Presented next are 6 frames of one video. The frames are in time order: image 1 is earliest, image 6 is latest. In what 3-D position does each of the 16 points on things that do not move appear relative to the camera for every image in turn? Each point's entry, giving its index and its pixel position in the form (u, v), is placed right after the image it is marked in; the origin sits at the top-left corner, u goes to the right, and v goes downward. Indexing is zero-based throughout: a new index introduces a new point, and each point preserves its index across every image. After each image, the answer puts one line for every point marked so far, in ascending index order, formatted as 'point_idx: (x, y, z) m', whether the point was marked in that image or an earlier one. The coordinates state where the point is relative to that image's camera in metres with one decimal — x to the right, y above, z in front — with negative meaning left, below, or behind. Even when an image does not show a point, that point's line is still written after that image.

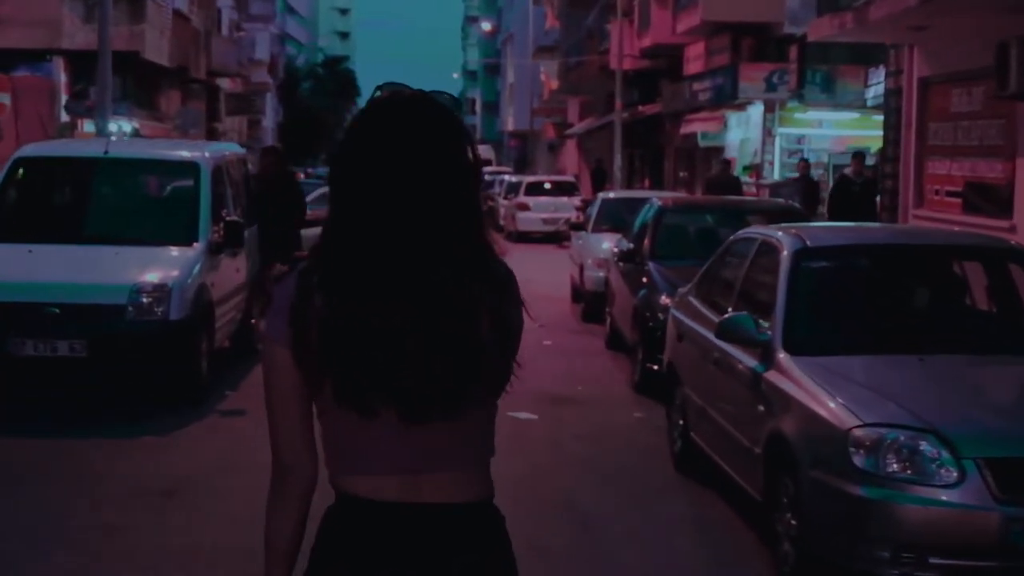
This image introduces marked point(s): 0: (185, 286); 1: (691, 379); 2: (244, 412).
0: (-2.1, 0.0, +9.9) m
1: (+0.9, -0.5, +7.8) m
2: (-1.7, -0.8, +9.9) m
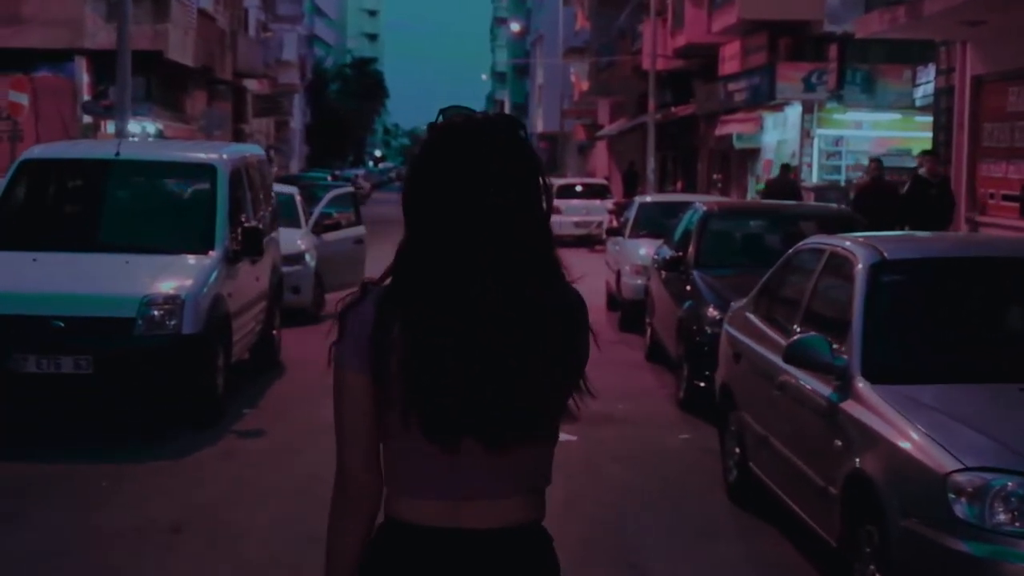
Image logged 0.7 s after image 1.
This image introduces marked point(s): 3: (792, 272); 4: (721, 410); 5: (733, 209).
0: (-1.9, -0.1, +9.2) m
1: (+1.1, -0.5, +7.1) m
2: (-1.5, -0.9, +9.2) m
3: (+1.3, +0.1, +7.2) m
4: (+1.1, -0.6, +7.9) m
5: (+1.7, +0.6, +12.2) m
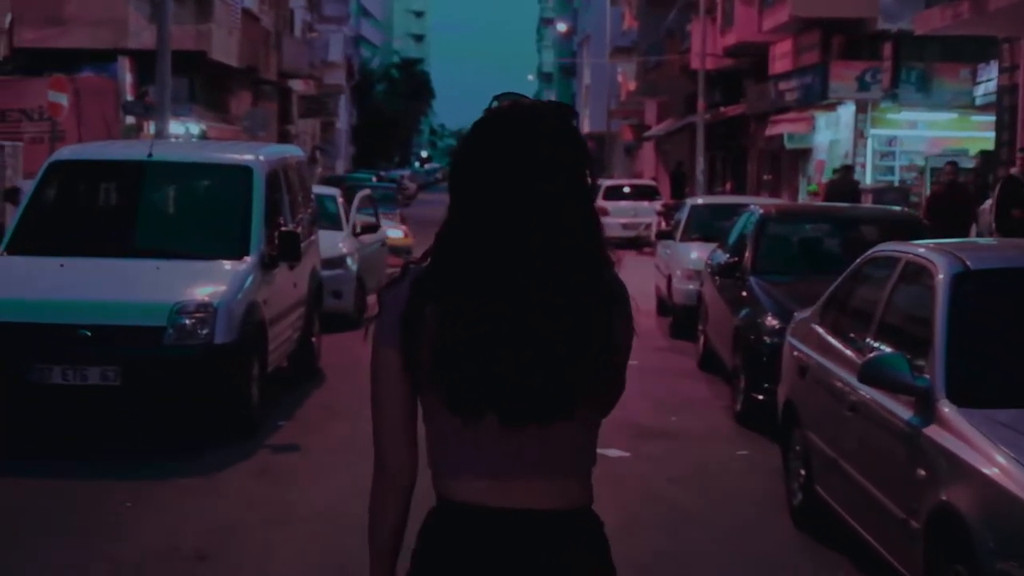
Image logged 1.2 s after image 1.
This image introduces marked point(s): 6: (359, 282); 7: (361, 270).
0: (-1.6, -0.1, +8.8) m
1: (+1.3, -0.6, +6.6) m
2: (-1.2, -0.9, +8.8) m
3: (+1.5, 0.0, +6.7) m
4: (+1.3, -0.7, +7.4) m
5: (+2.1, +0.6, +11.7) m
6: (-1.5, 0.0, +15.7) m
7: (-1.6, +0.2, +16.0) m
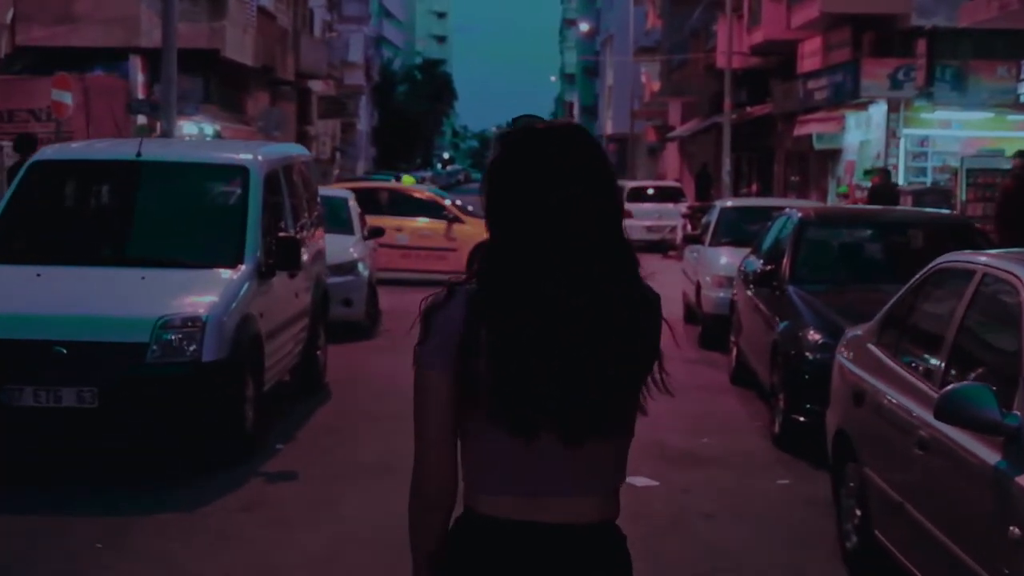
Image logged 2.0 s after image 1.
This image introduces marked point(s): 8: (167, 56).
0: (-1.5, -0.2, +8.1) m
1: (+1.4, -0.6, +5.8) m
2: (-1.1, -1.0, +8.0) m
3: (+1.6, 0.0, +5.9) m
4: (+1.4, -0.7, +6.6) m
5: (+2.2, +0.5, +10.9) m
6: (-1.4, 0.0, +14.9) m
7: (-1.4, +0.1, +15.2) m
8: (-3.9, +2.6, +17.5) m
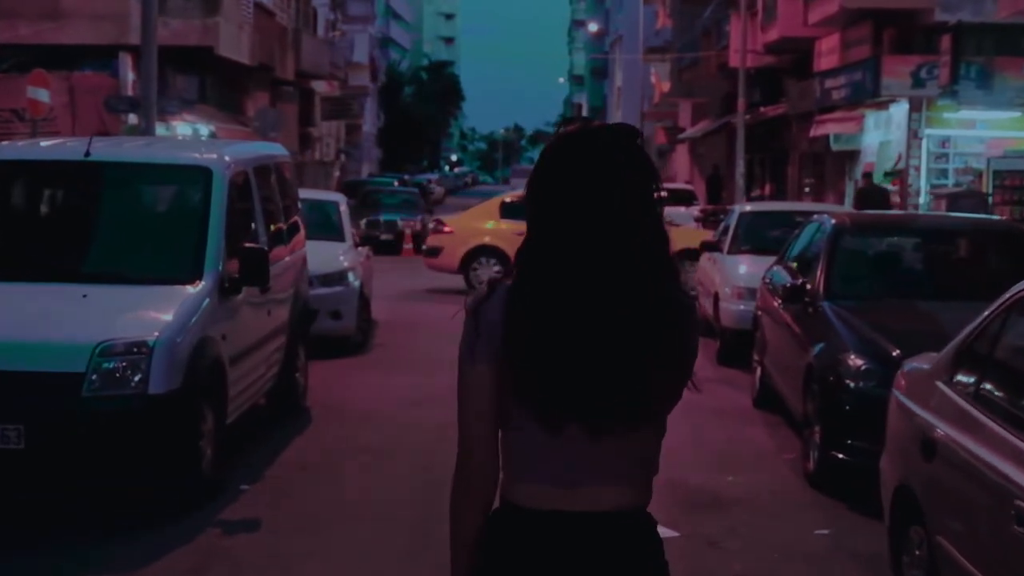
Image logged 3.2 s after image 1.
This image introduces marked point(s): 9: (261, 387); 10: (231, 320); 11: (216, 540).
0: (-1.5, -0.2, +7.0) m
1: (+1.3, -0.7, +4.7) m
2: (-1.1, -1.1, +7.0) m
3: (+1.5, -0.1, +4.8) m
4: (+1.4, -0.8, +5.5) m
5: (+2.2, +0.4, +9.8) m
6: (-1.3, -0.1, +13.8) m
7: (-1.3, 0.0, +14.1) m
8: (-3.8, +2.5, +16.4) m
9: (-1.4, -0.6, +8.9) m
10: (-1.4, -0.2, +7.9) m
11: (-1.3, -1.1, +6.6) m
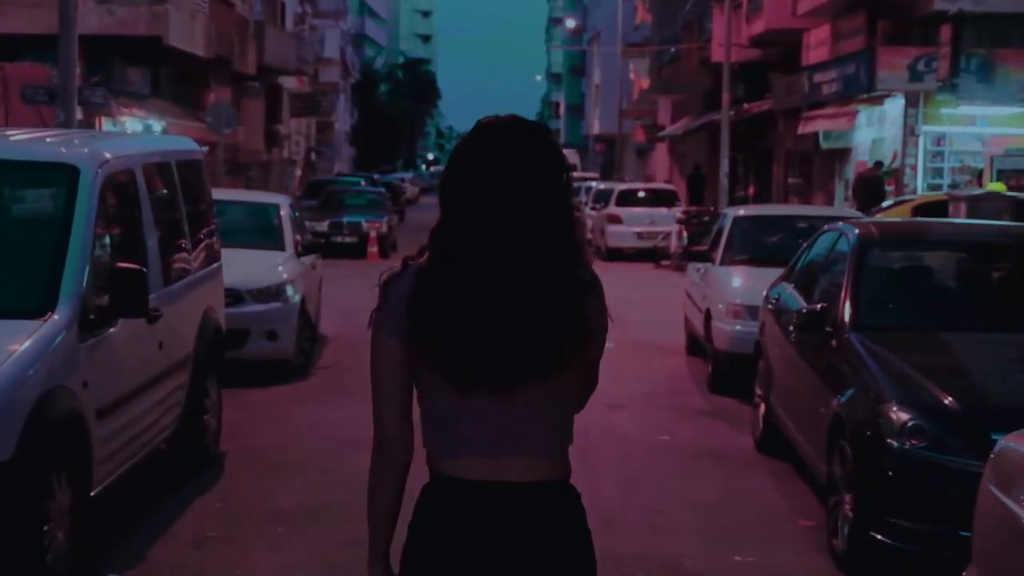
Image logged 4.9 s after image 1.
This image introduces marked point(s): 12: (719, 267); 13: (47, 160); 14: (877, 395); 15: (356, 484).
0: (-1.7, -0.4, +5.3) m
1: (+1.2, -0.9, +3.0) m
2: (-1.3, -1.2, +5.2) m
3: (+1.4, -0.2, +3.1) m
4: (+1.2, -0.9, +3.8) m
5: (+2.0, +0.3, +8.1) m
6: (-1.6, -0.2, +12.1) m
7: (-1.6, -0.1, +12.4) m
8: (-4.2, +2.4, +14.6) m
9: (-1.7, -0.7, +7.2) m
10: (-1.6, -0.3, +6.2) m
11: (-1.4, -1.2, +4.9) m
12: (+1.6, +0.2, +12.3) m
13: (-1.9, +0.6, +6.7) m
14: (+1.5, -0.4, +6.3) m
15: (-0.8, -1.0, +7.8) m
